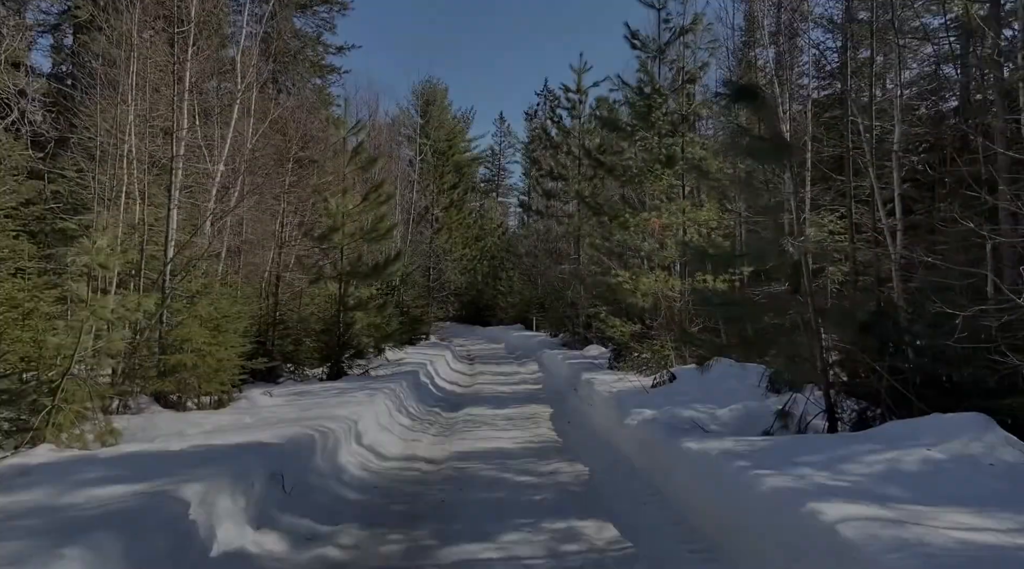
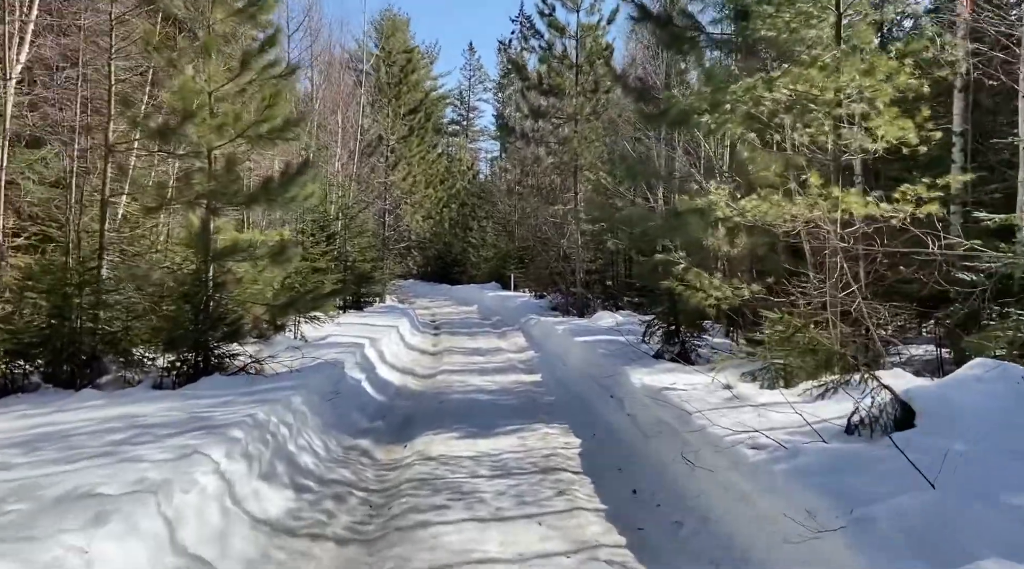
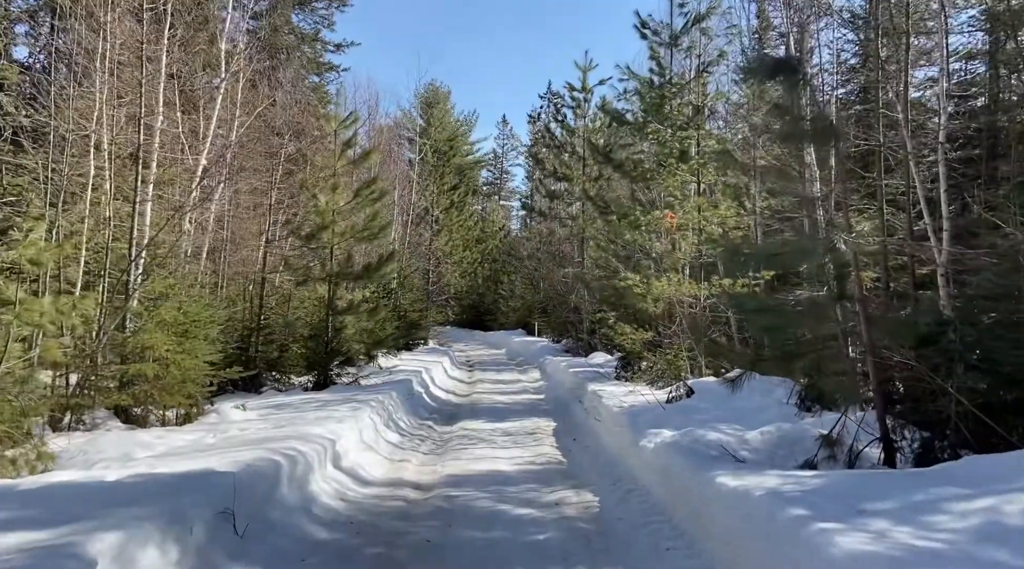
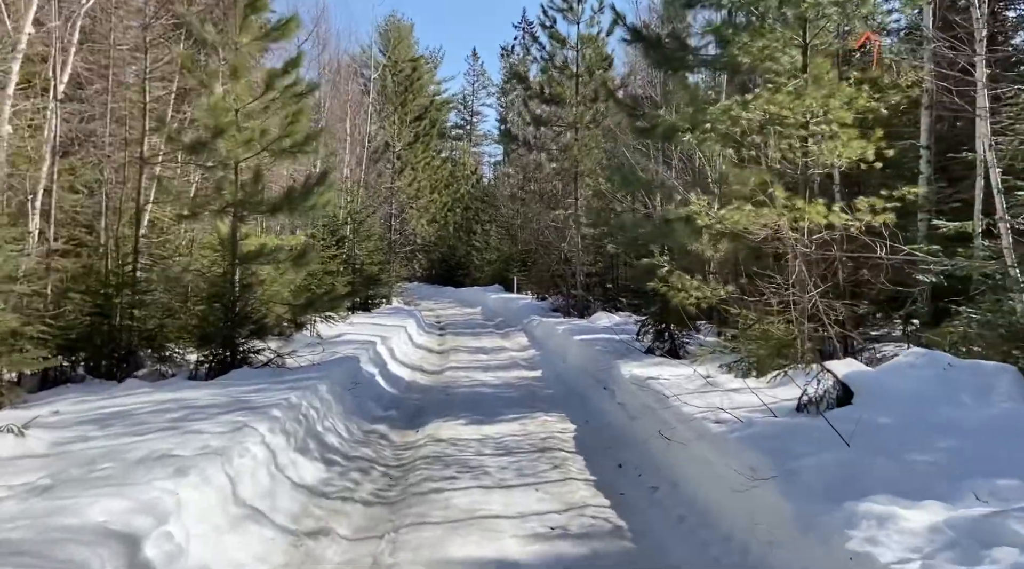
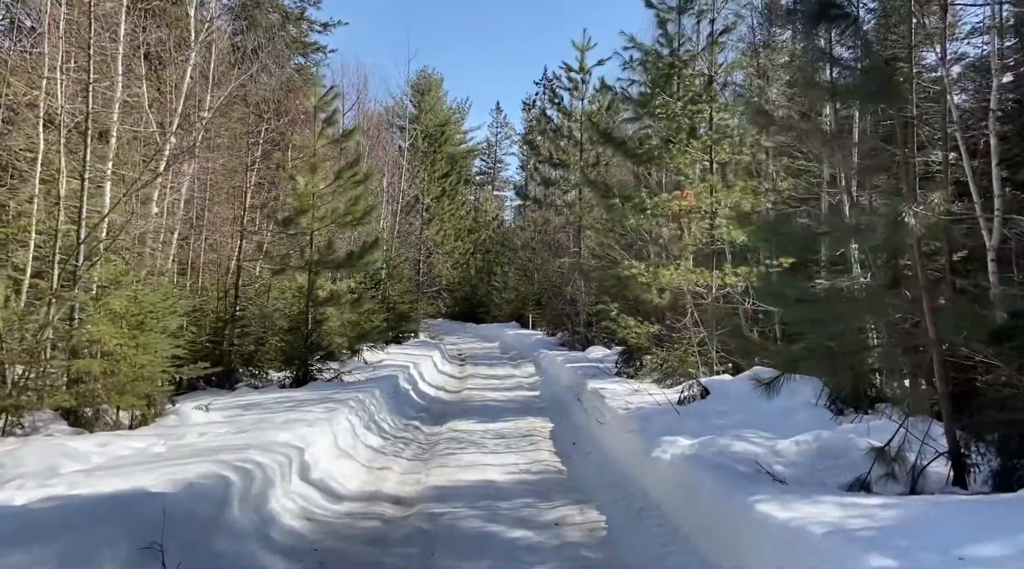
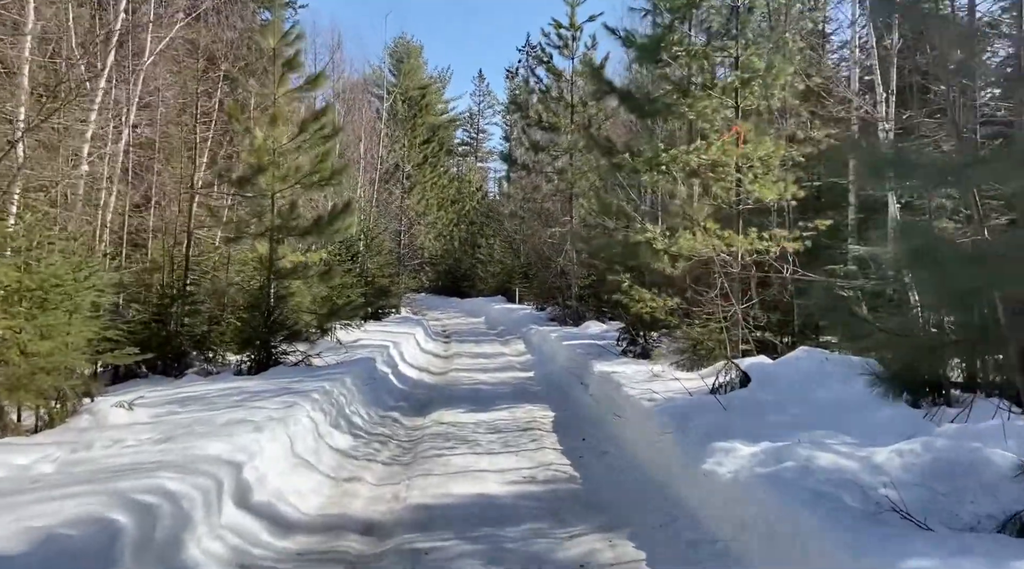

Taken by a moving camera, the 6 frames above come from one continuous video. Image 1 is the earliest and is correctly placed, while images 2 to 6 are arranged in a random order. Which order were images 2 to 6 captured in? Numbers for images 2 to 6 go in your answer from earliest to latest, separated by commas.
3, 5, 6, 4, 2
